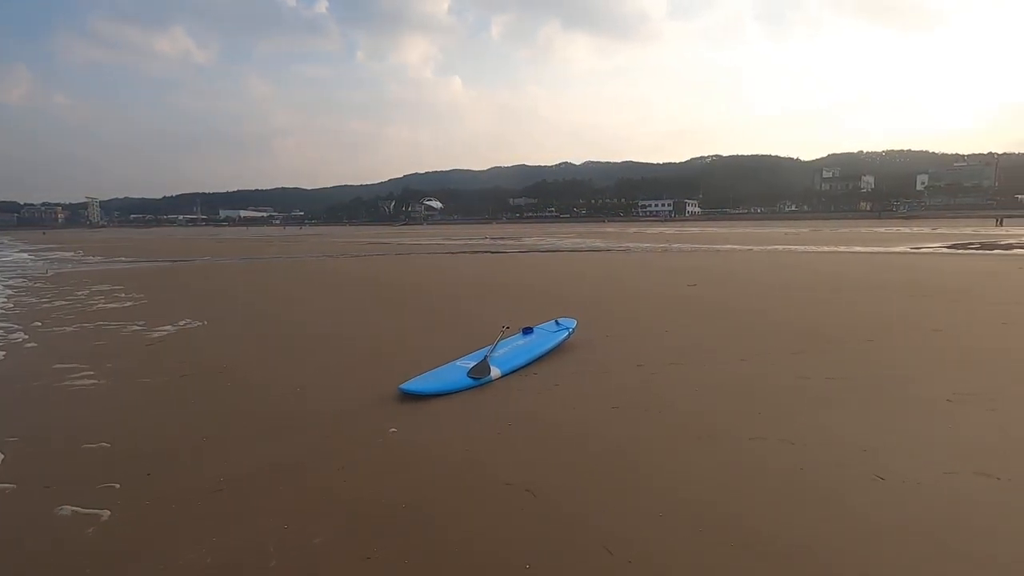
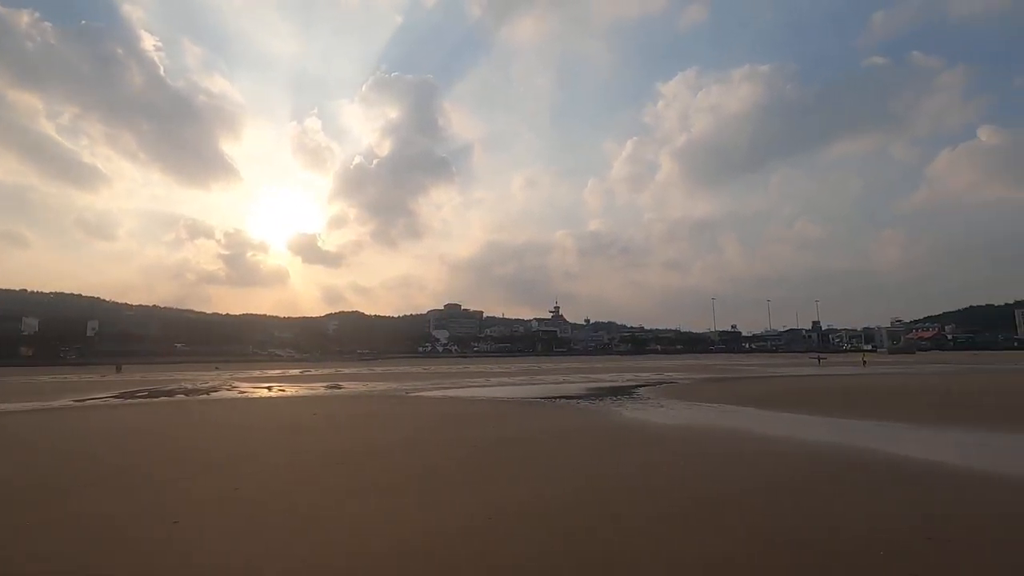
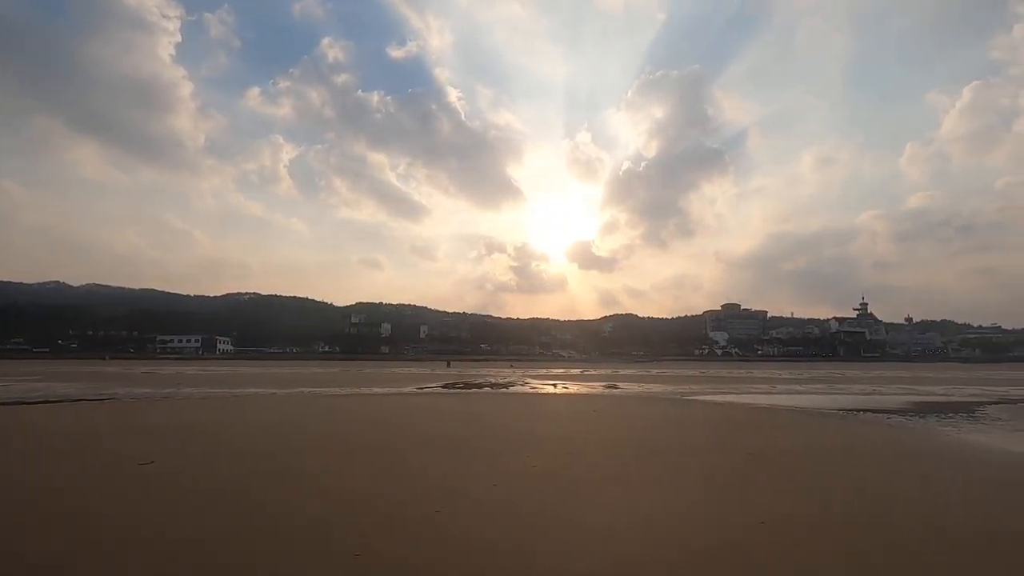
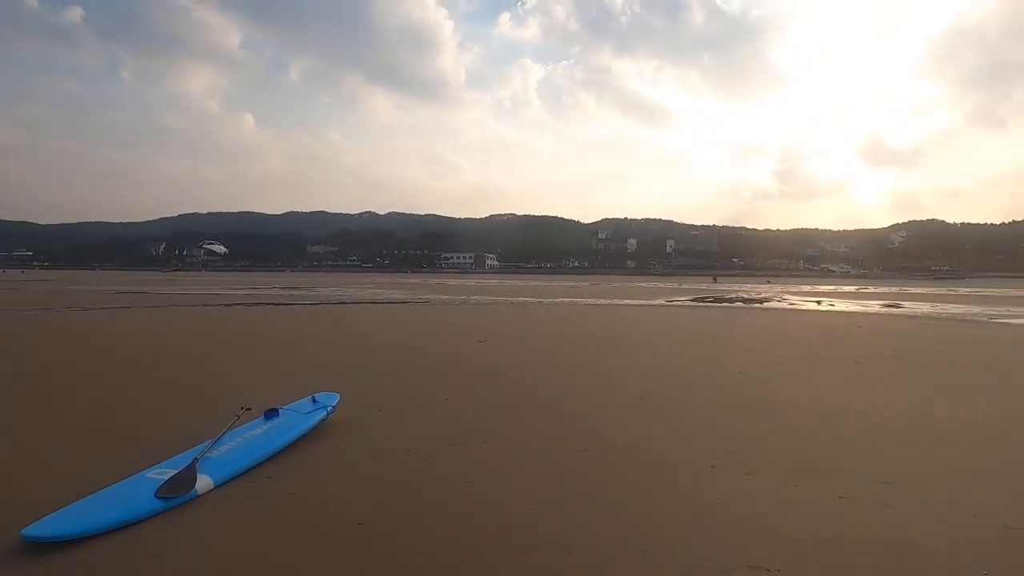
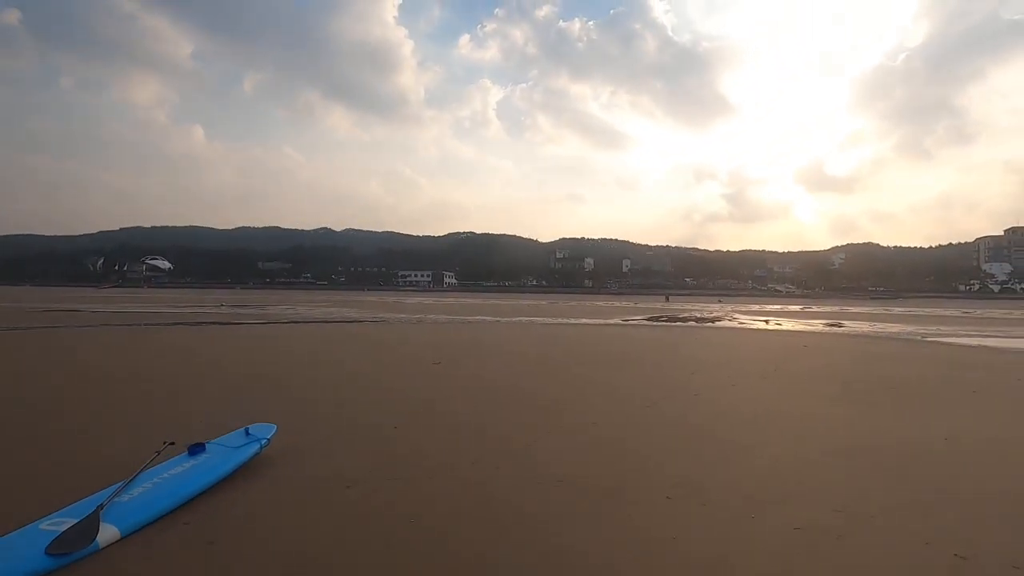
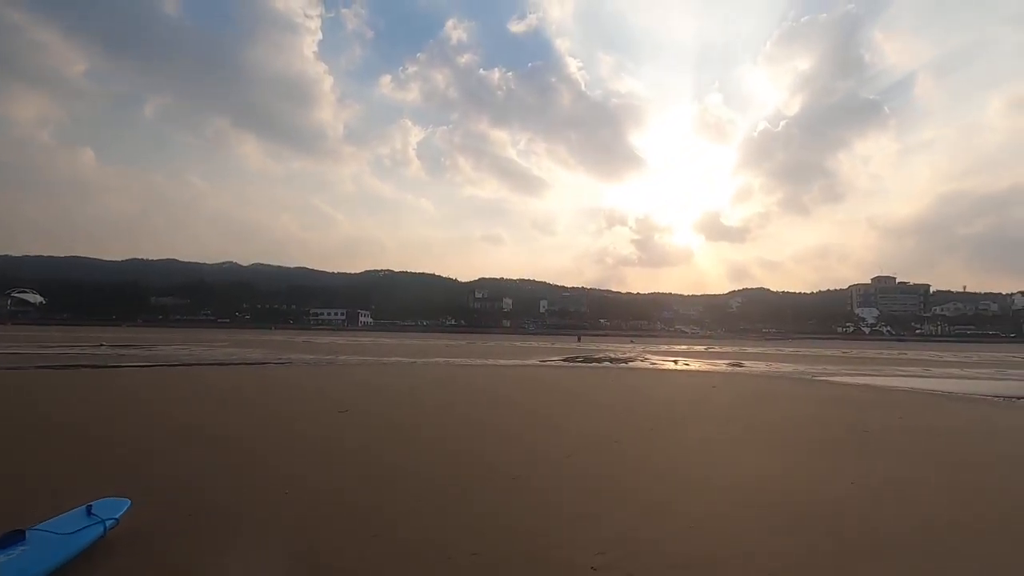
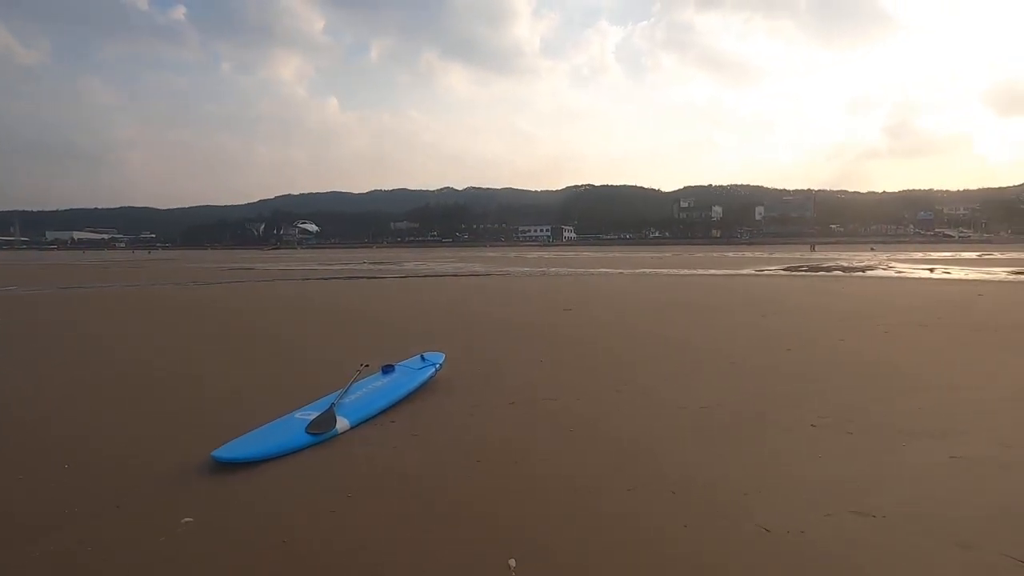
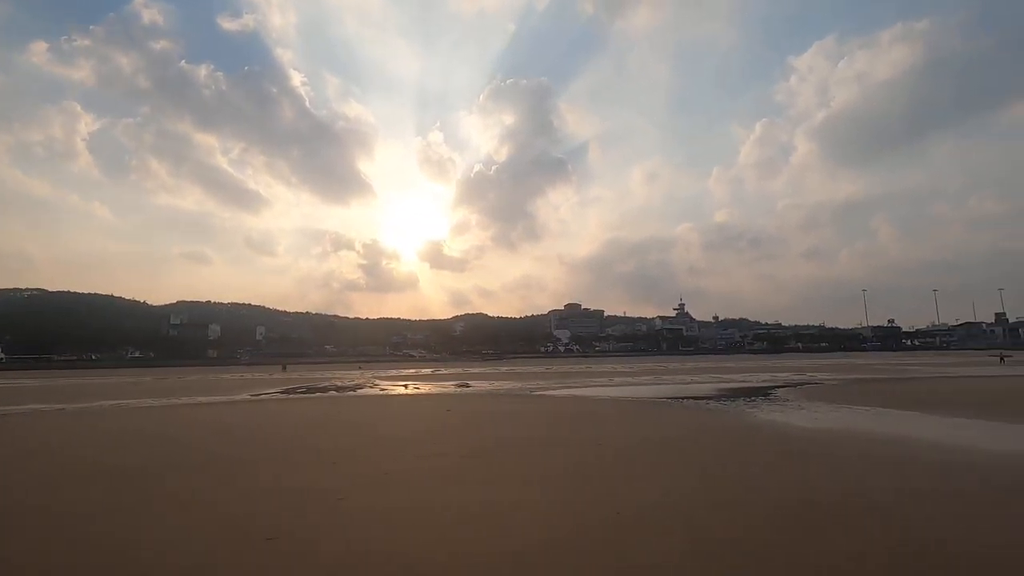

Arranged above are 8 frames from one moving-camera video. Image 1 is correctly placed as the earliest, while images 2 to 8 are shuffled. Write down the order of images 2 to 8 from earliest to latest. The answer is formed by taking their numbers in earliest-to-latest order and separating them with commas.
7, 4, 5, 6, 3, 8, 2
